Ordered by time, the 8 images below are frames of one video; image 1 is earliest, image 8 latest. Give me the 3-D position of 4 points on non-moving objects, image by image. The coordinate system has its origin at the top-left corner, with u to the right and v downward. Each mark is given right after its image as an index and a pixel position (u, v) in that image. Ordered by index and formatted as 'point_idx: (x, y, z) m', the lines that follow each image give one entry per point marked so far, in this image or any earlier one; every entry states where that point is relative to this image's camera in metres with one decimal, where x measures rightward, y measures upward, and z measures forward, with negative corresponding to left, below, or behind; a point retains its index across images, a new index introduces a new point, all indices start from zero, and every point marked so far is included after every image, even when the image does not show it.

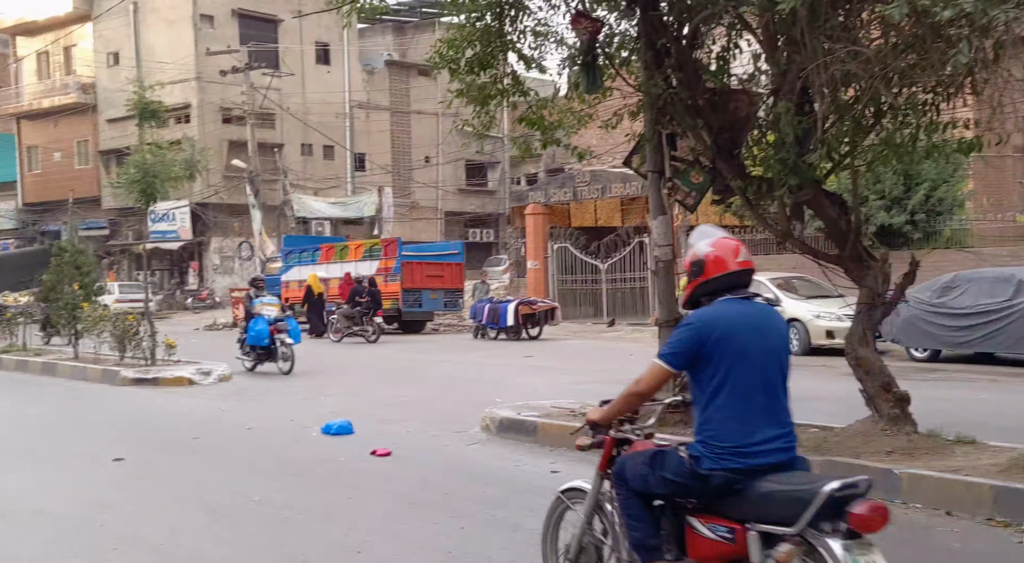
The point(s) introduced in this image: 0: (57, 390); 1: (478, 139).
0: (-5.5, -1.5, +12.5) m
1: (-0.3, +1.1, +8.0) m
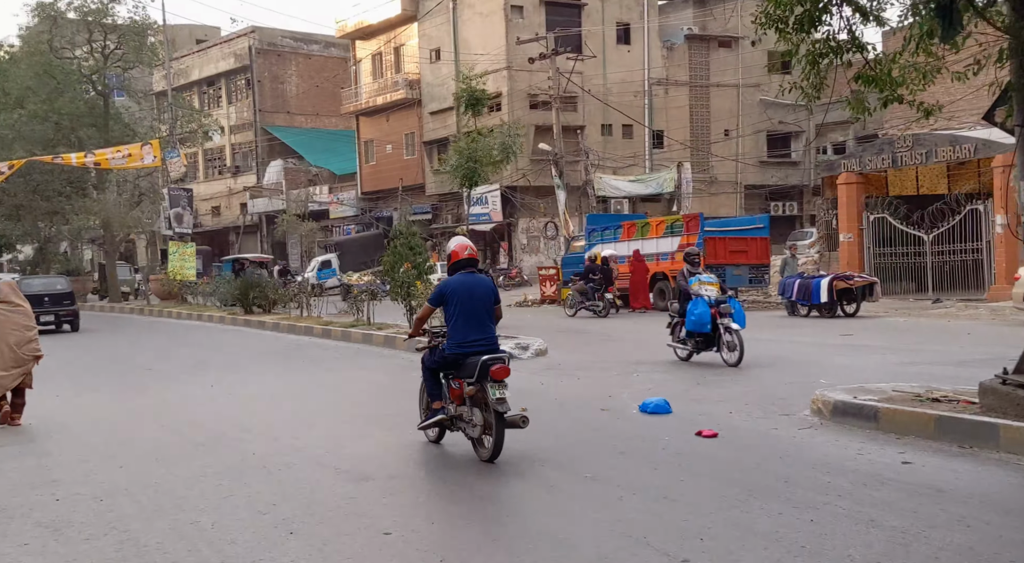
0: (-1.4, -1.3, +13.4) m
1: (+2.2, +1.3, +7.5) m
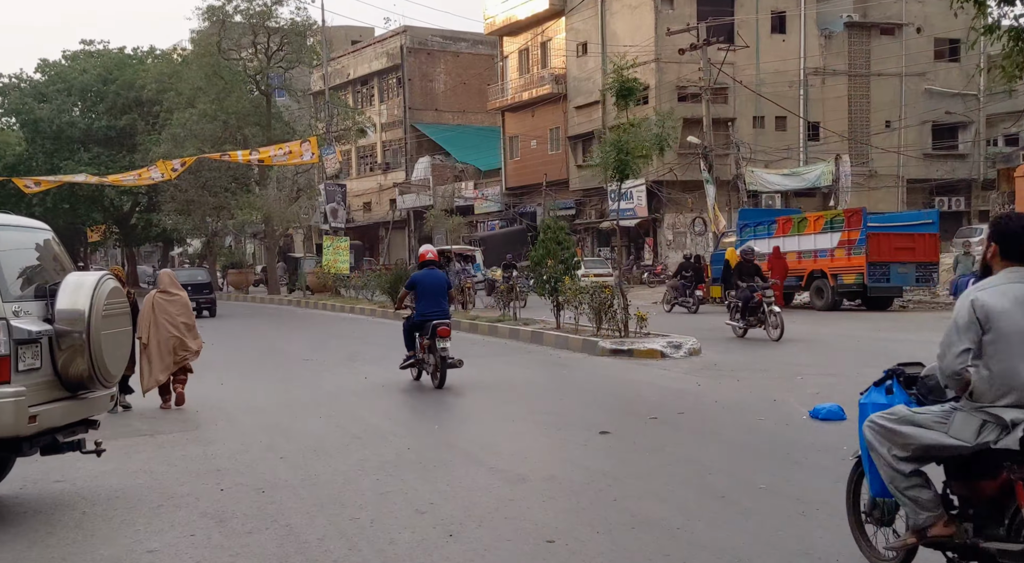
0: (+0.6, -1.2, +13.2) m
1: (+3.4, +1.3, +6.8) m
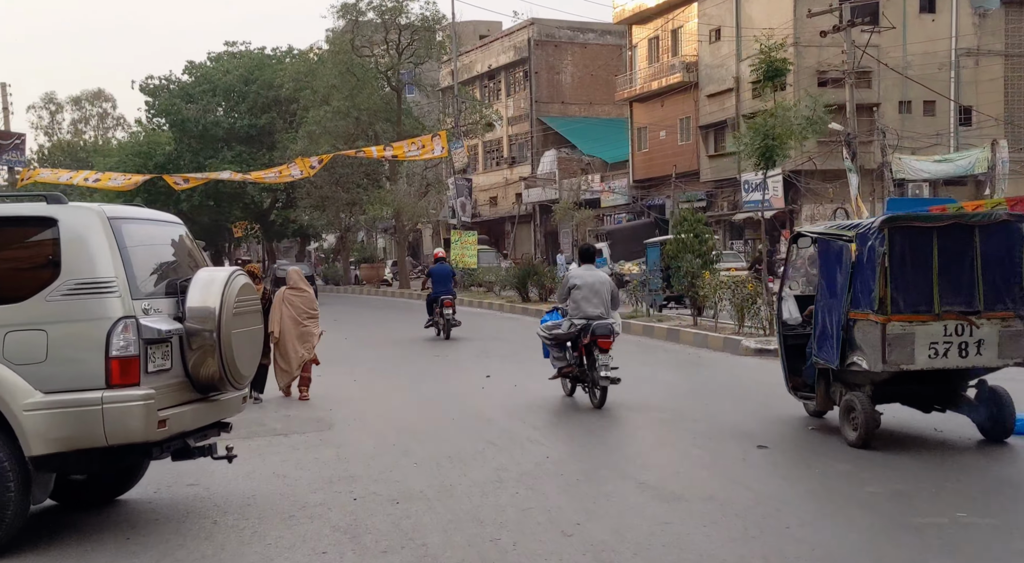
0: (+2.3, -1.1, +12.5) m
1: (+4.3, +1.4, +5.7) m
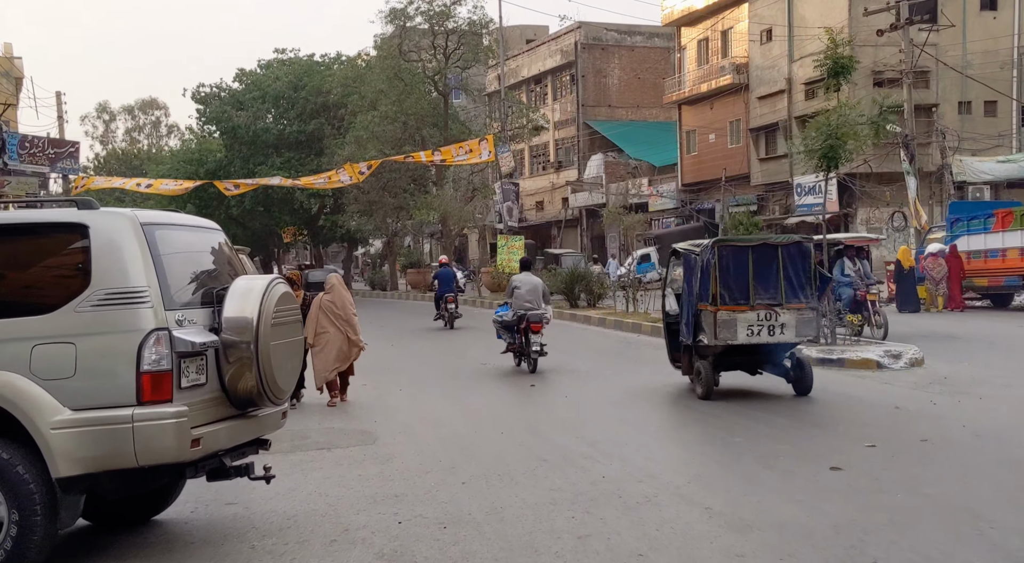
0: (+2.9, -1.2, +11.9) m
1: (+4.6, +1.3, +5.1) m
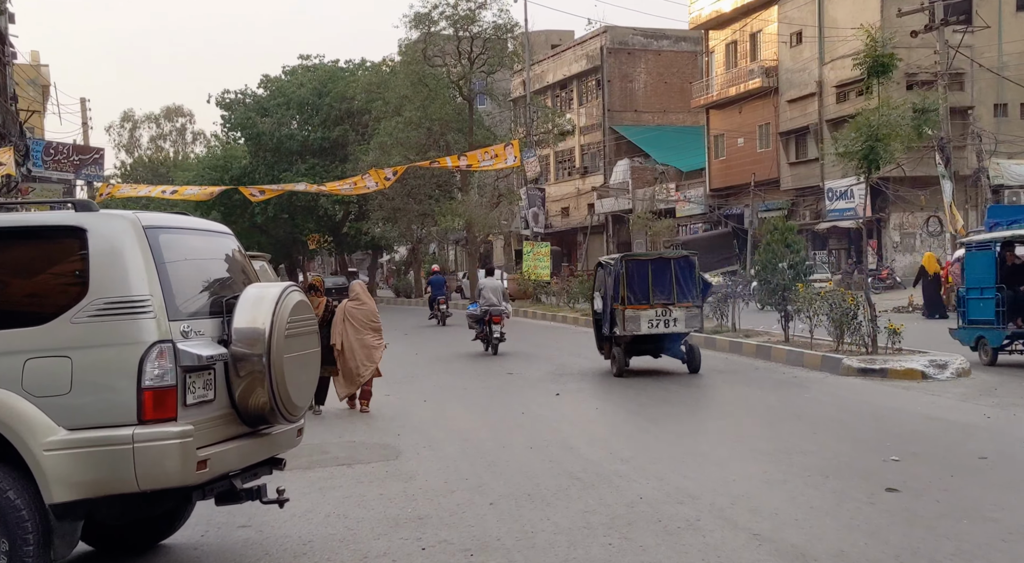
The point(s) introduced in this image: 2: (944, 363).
0: (+3.2, -1.3, +11.4) m
1: (+4.7, +1.3, +4.6) m
2: (+5.4, -1.0, +12.6) m
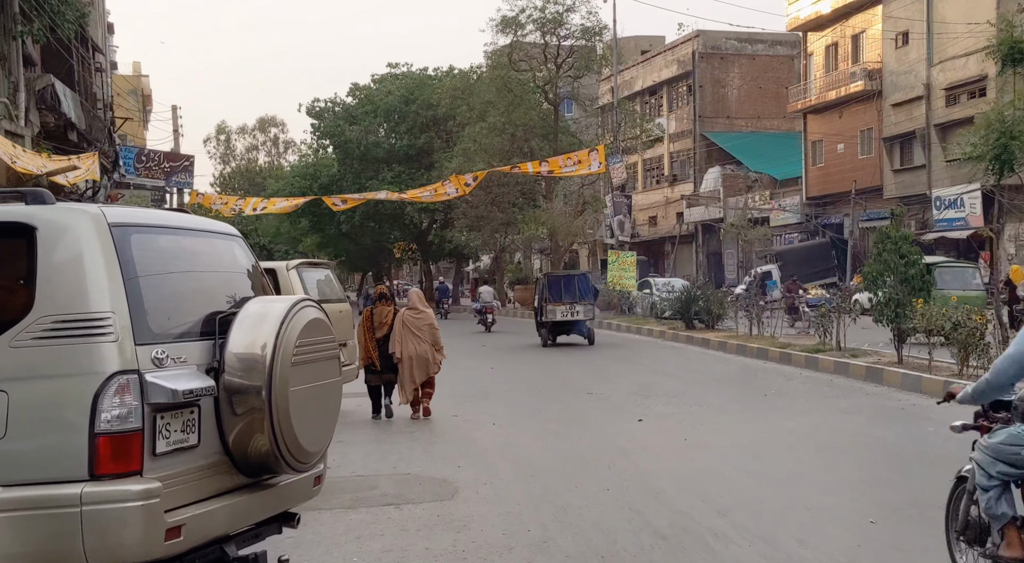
0: (+4.0, -1.5, +9.9) m
1: (+4.9, +1.2, +3.0) m
2: (+6.3, -1.2, +10.8) m
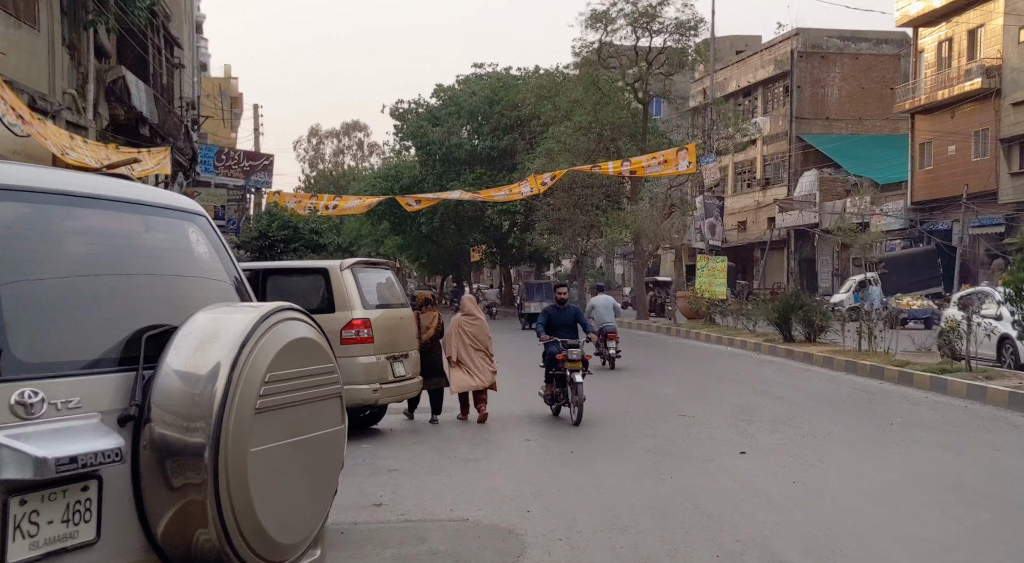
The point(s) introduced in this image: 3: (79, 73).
0: (+4.7, -1.6, +7.9) m
1: (+5.1, +1.1, +1.0) m
2: (+7.0, -1.4, +8.7) m
3: (-8.4, +4.0, +19.3) m
